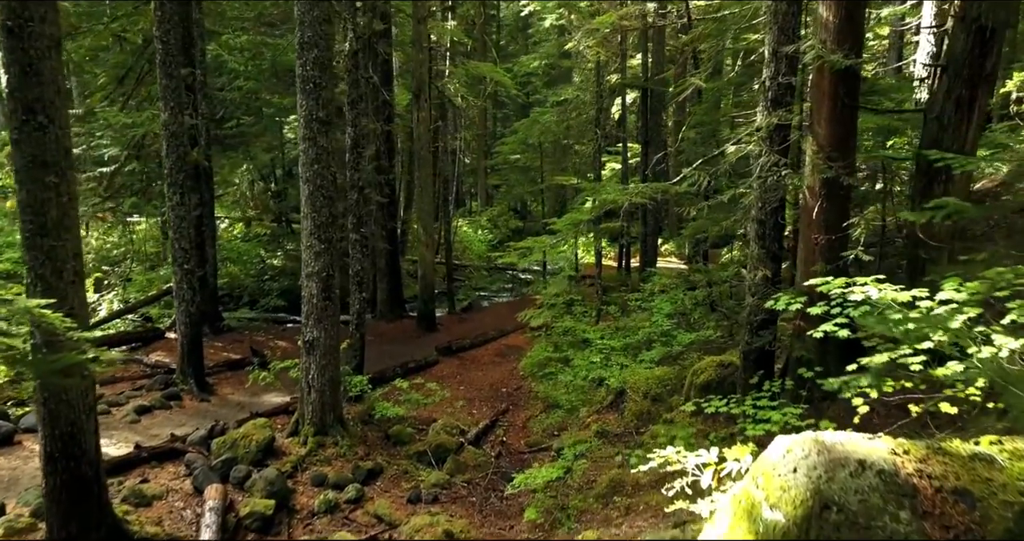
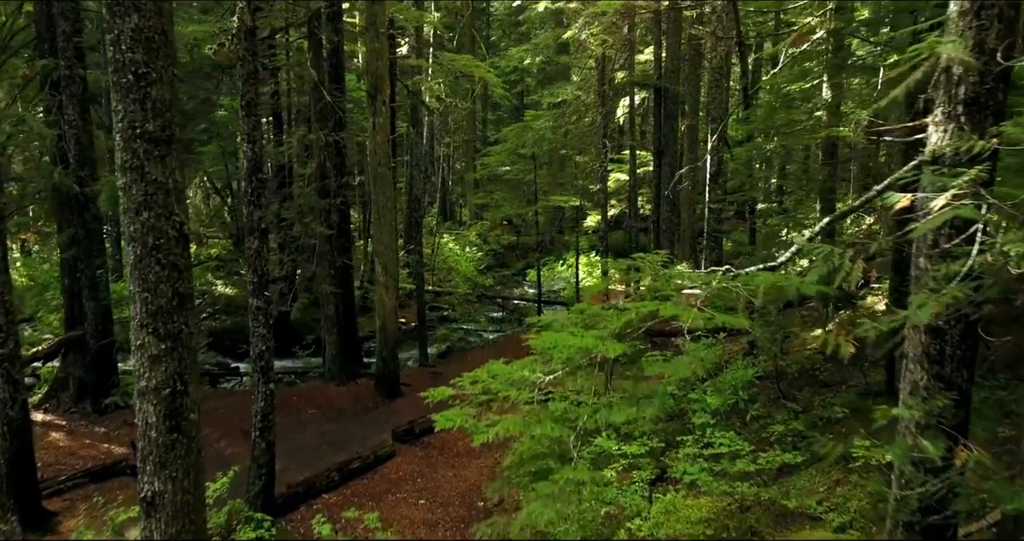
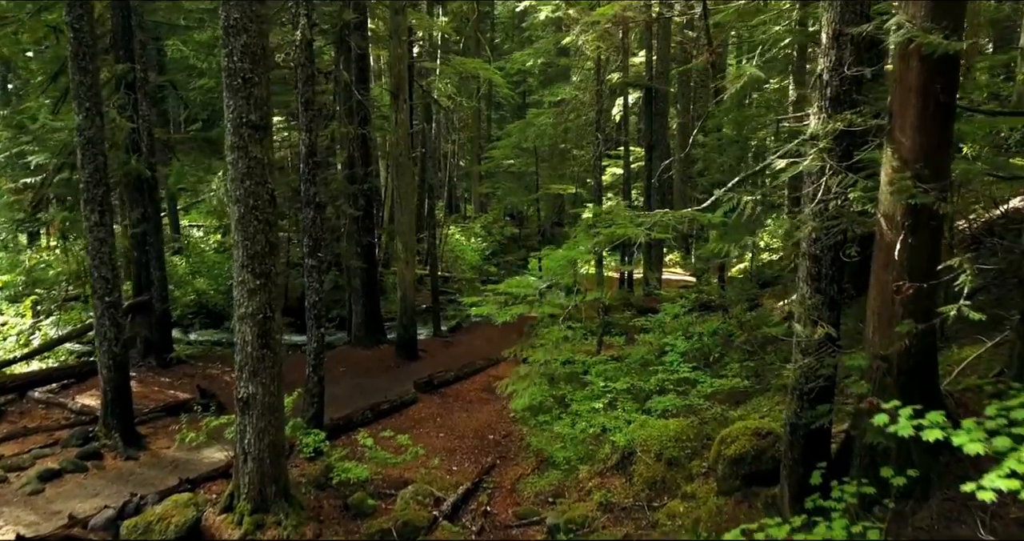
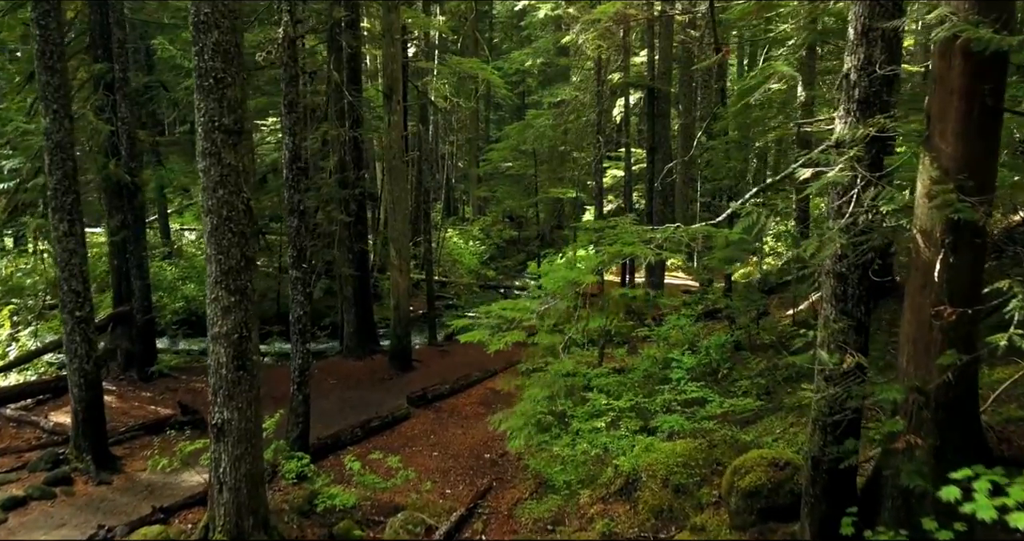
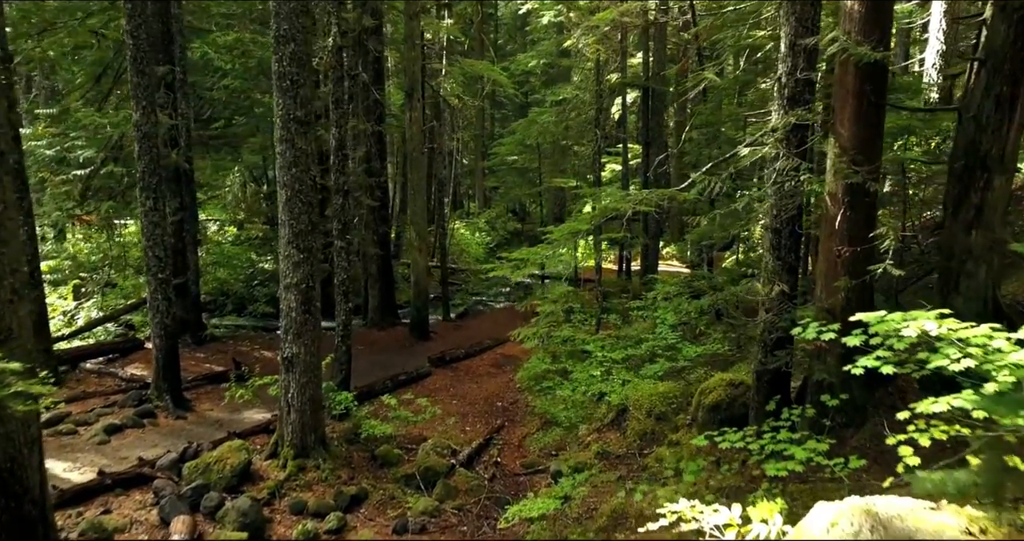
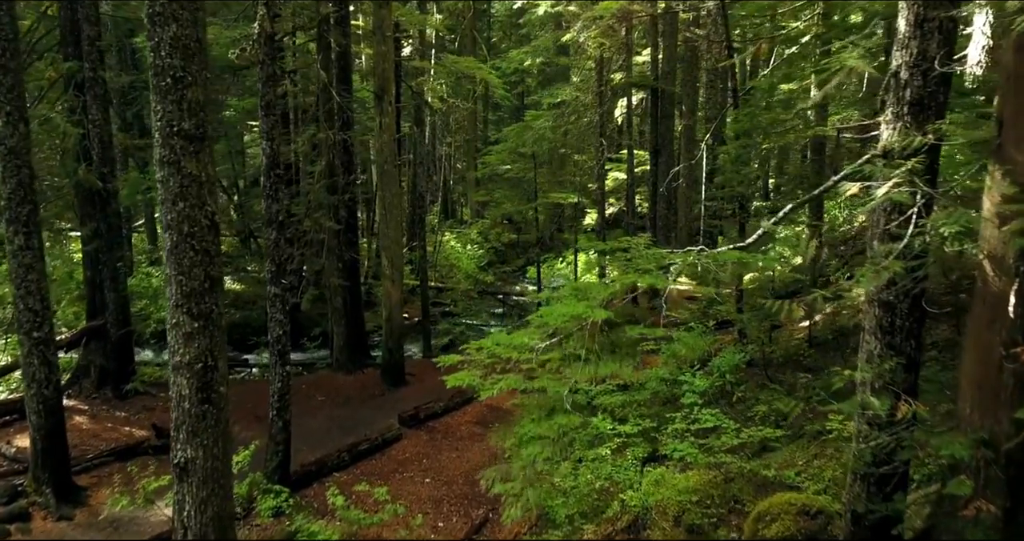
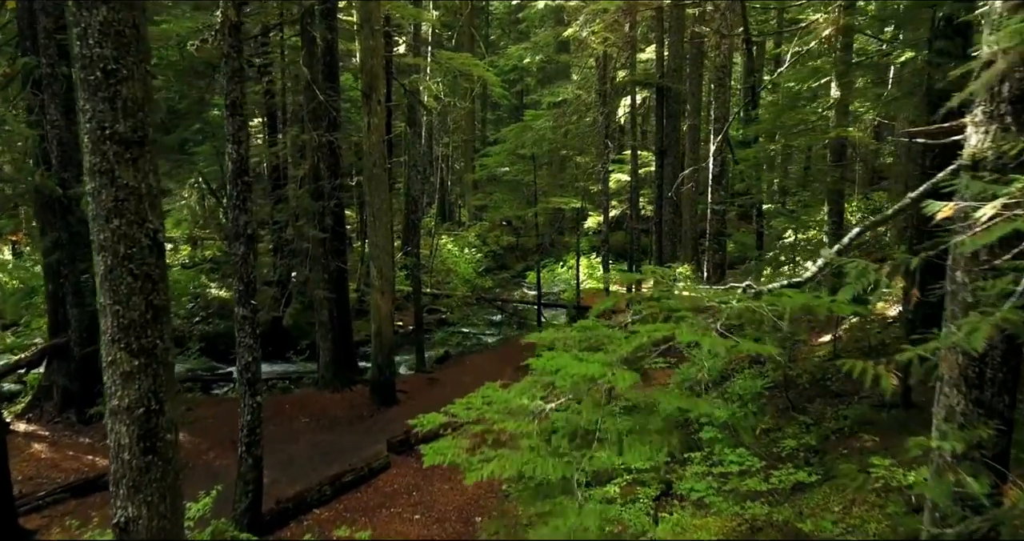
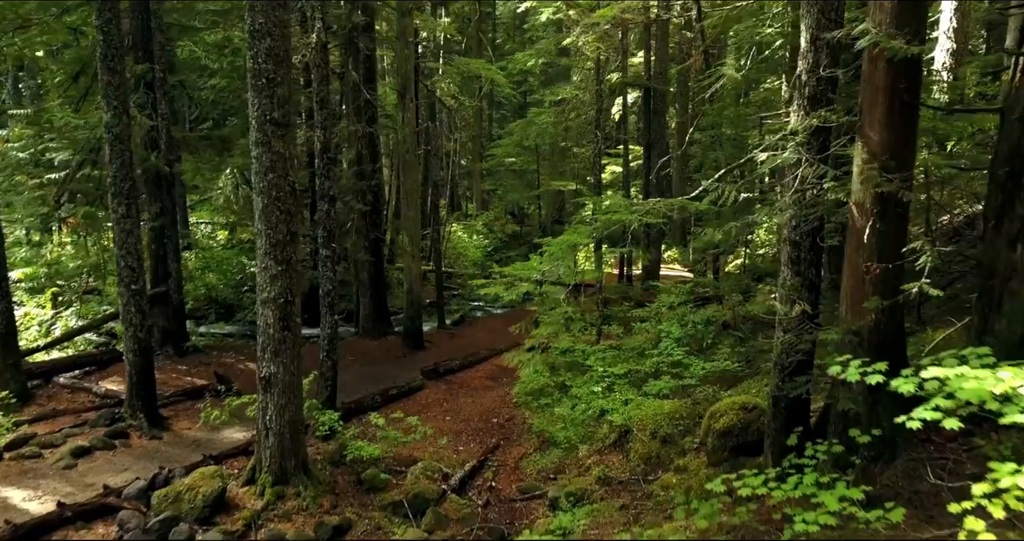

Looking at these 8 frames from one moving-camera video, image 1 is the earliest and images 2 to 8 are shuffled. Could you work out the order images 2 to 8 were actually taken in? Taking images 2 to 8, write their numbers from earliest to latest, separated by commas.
5, 8, 3, 4, 6, 2, 7
